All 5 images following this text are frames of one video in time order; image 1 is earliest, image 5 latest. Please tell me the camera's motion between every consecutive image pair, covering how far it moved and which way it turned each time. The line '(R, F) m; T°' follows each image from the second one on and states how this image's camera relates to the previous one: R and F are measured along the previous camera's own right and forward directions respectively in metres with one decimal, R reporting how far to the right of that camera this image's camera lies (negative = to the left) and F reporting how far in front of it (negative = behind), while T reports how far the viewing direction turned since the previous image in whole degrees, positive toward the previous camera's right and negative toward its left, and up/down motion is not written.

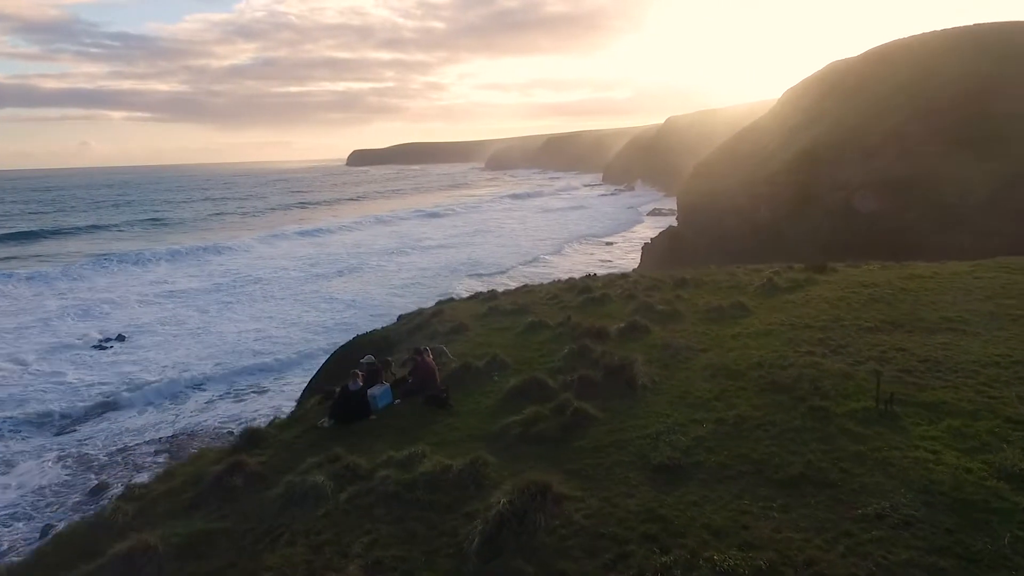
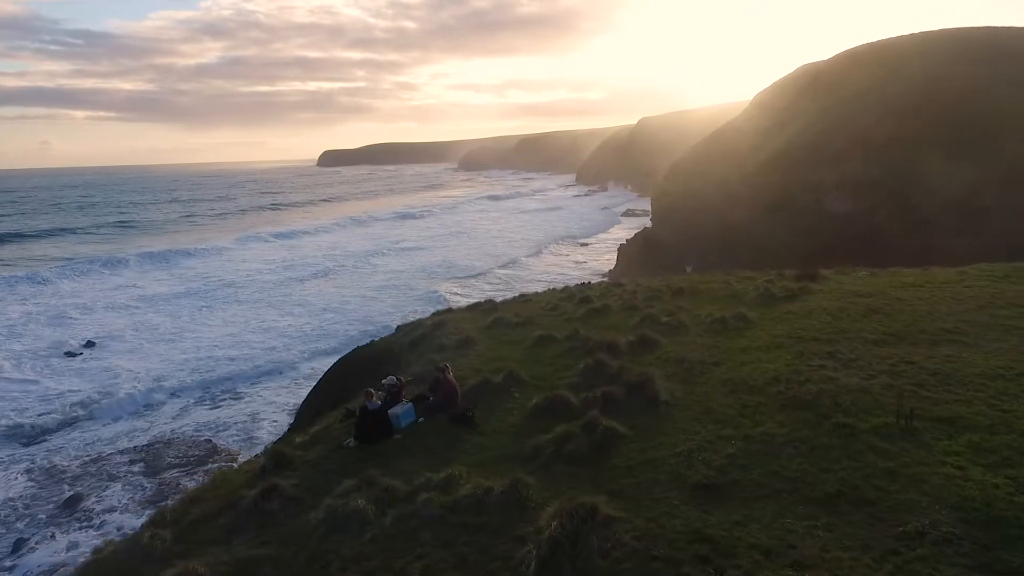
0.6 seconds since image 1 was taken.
(-0.6, -0.1) m; +2°
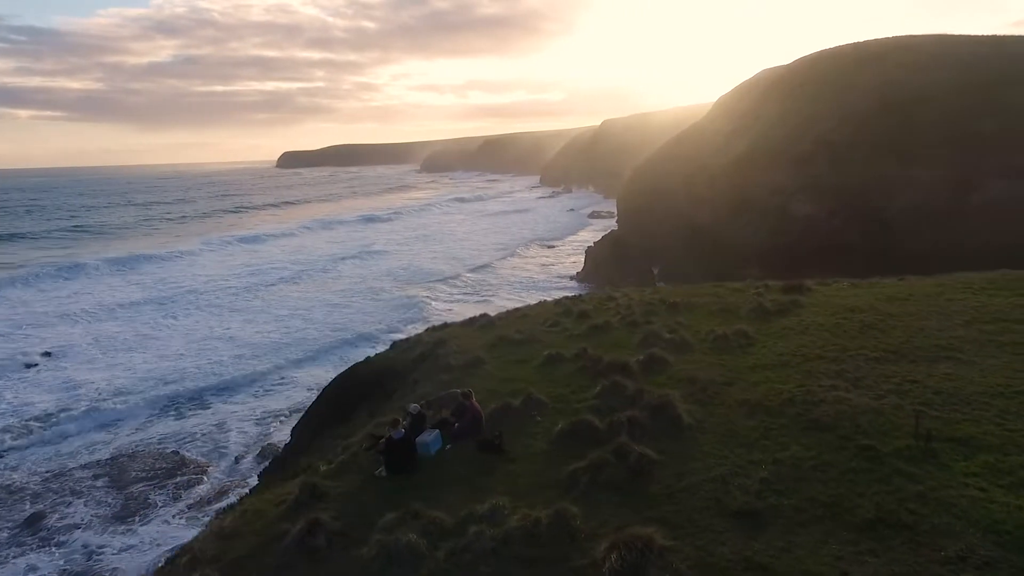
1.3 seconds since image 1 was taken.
(-0.8, -0.2) m; +3°
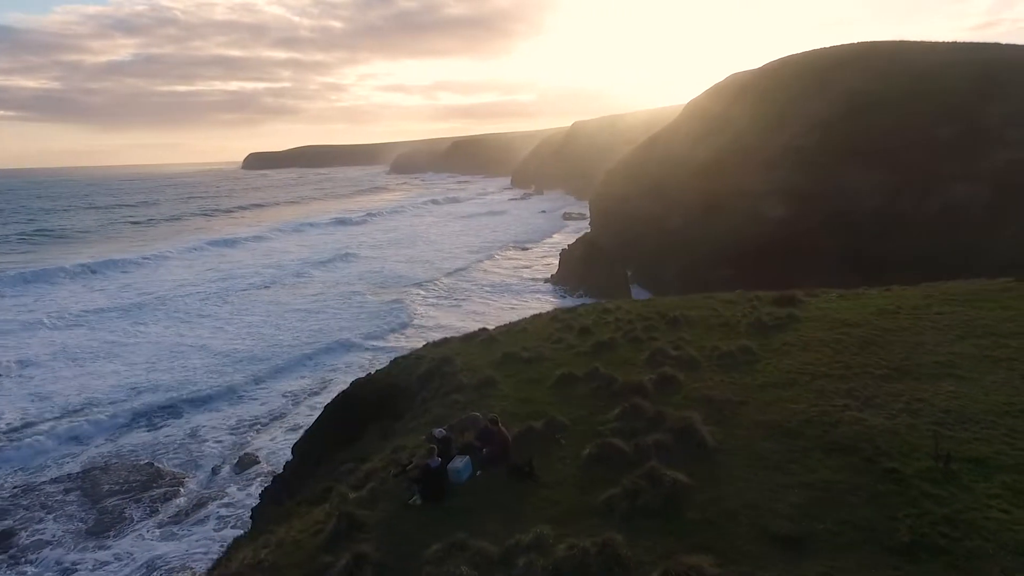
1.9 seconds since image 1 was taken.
(-0.7, -0.2) m; +2°
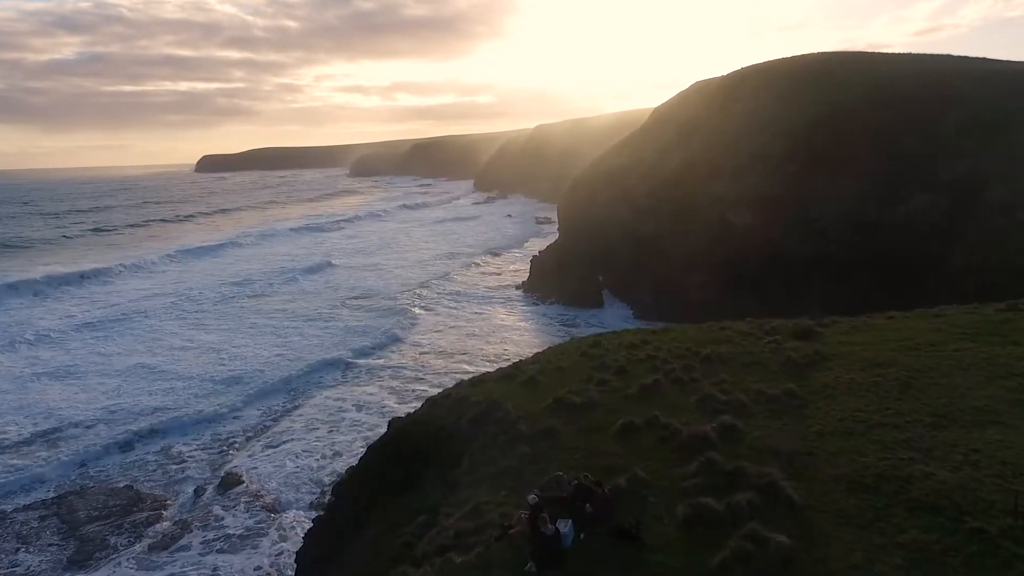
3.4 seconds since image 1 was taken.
(-1.9, -0.4) m; +3°
